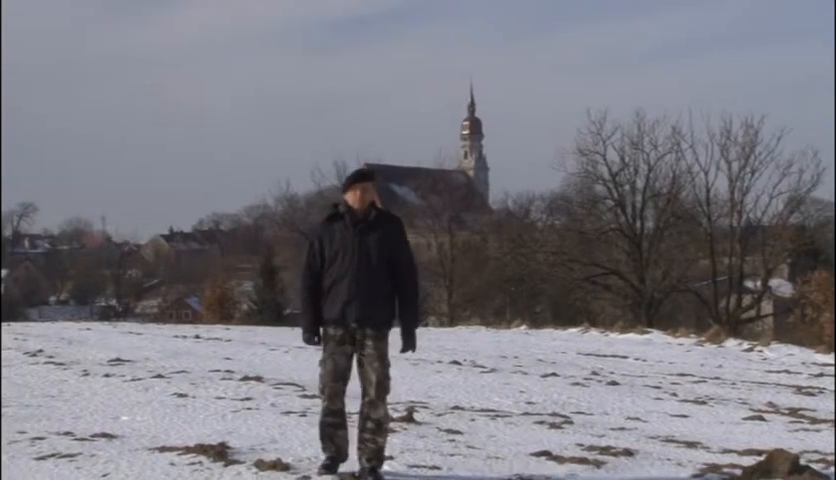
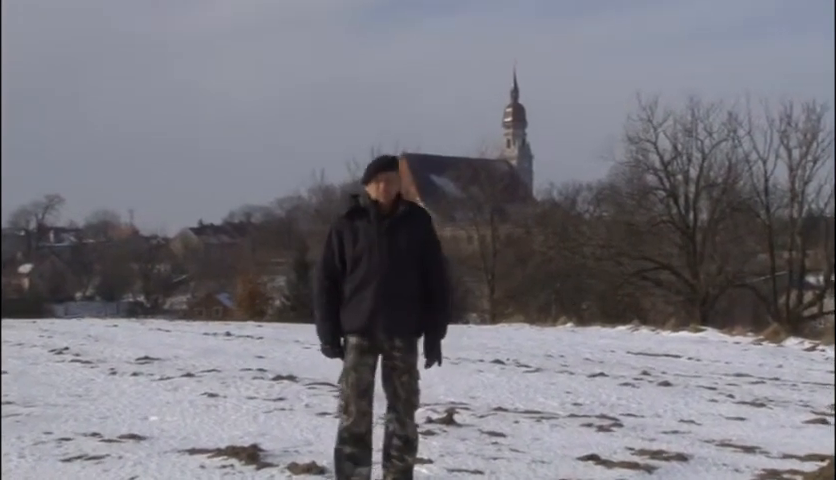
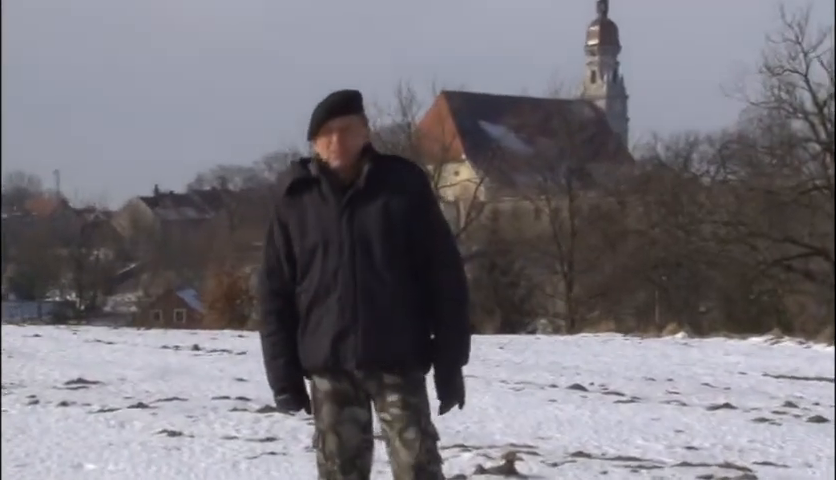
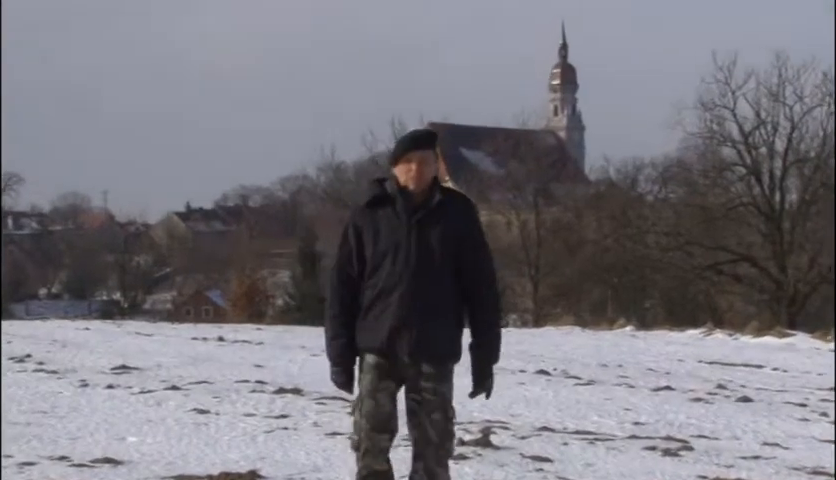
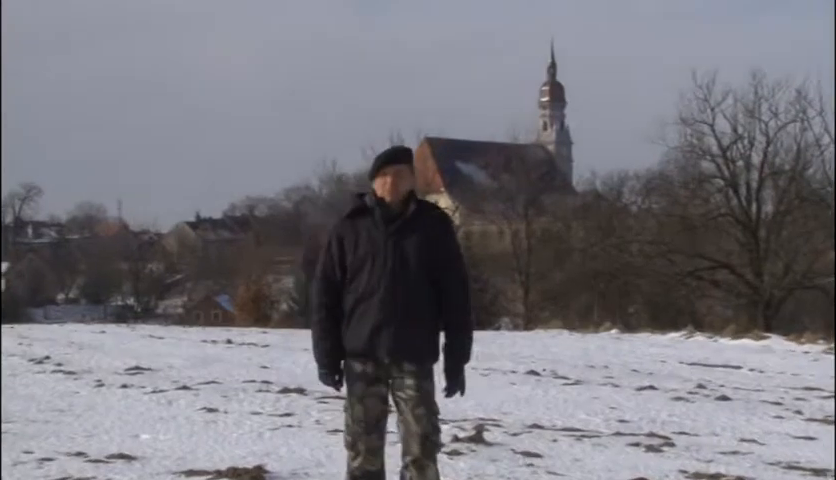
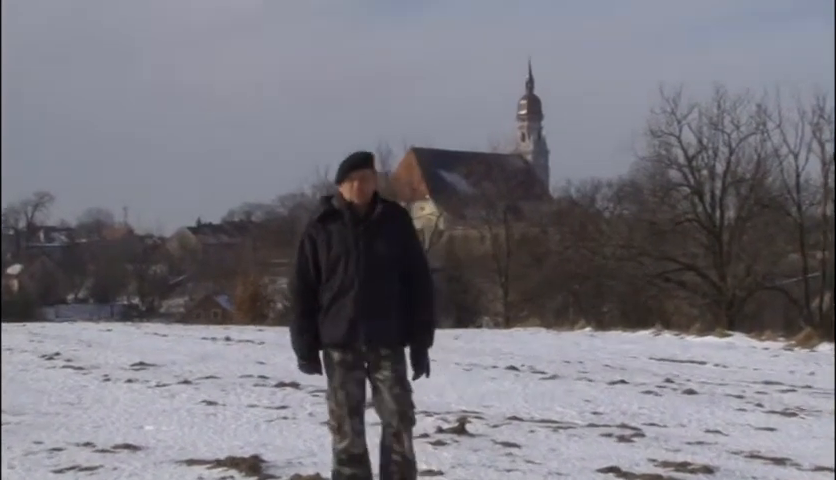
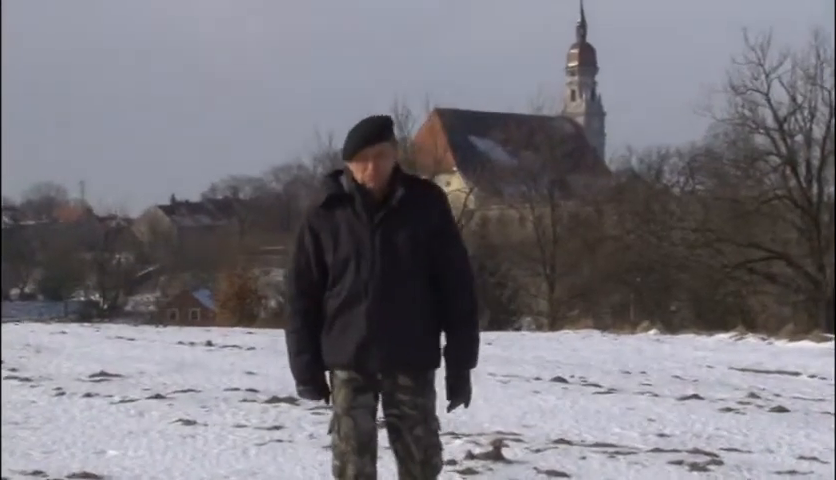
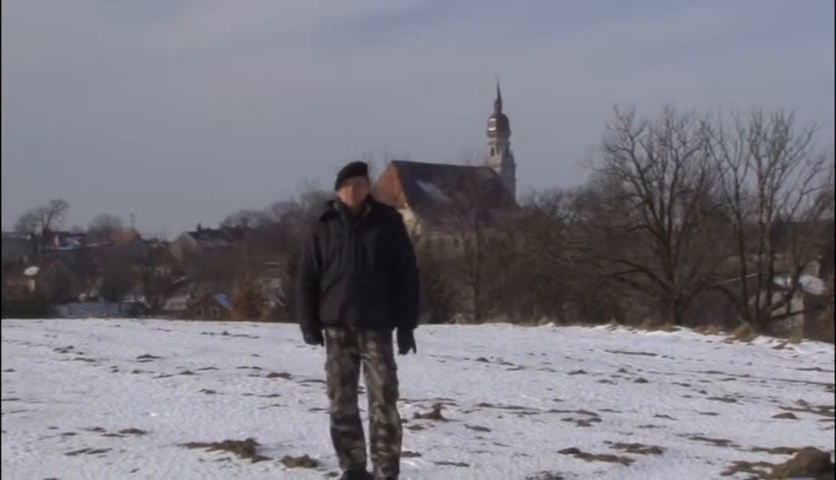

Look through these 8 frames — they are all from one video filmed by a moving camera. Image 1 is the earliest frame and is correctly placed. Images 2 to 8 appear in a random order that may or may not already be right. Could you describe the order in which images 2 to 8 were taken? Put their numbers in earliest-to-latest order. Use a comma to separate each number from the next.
8, 2, 6, 5, 4, 7, 3
